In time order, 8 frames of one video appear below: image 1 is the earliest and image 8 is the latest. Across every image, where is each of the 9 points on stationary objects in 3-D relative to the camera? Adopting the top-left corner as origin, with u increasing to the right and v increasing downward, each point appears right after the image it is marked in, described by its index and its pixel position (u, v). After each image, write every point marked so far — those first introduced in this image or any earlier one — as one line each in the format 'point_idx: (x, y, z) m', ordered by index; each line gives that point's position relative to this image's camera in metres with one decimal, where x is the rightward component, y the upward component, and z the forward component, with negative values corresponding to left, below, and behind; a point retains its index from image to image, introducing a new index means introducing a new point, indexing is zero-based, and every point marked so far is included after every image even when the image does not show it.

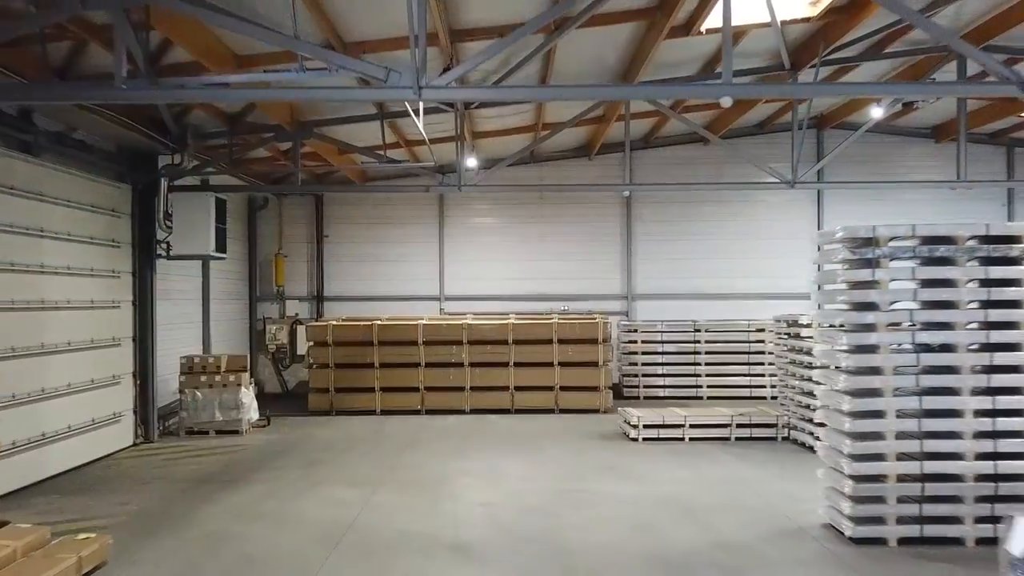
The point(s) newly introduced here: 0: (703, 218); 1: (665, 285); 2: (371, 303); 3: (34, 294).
0: (+3.1, +1.2, +14.4) m
1: (+2.6, +0.1, +14.5) m
2: (-2.3, -0.2, +15.1) m
3: (-4.3, 0.0, +8.2) m
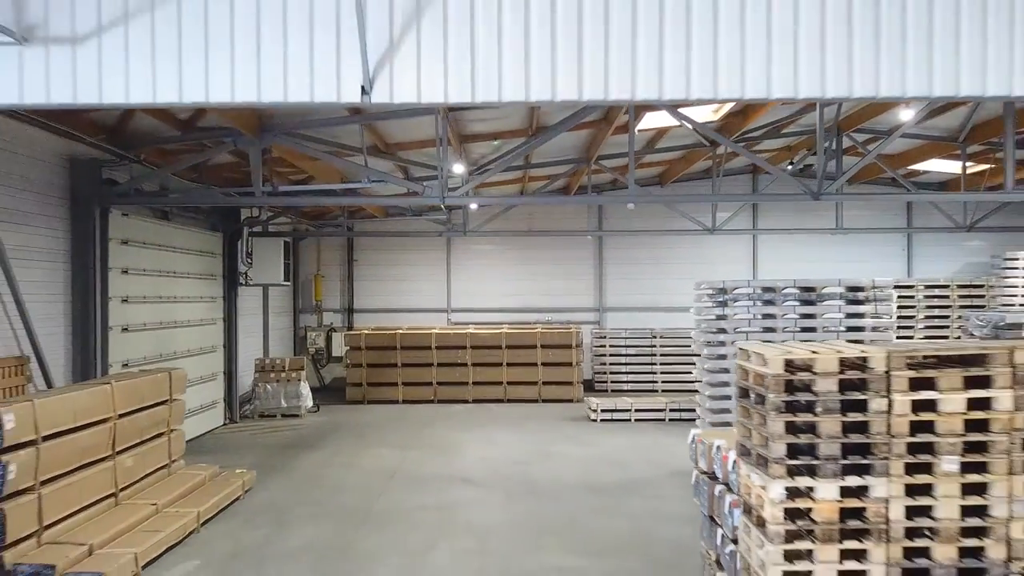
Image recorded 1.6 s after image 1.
0: (+3.0, +0.8, +18.1) m
1: (+2.4, -0.2, +18.2) m
2: (-2.4, -0.5, +18.7) m
3: (-4.4, -0.4, +11.9) m
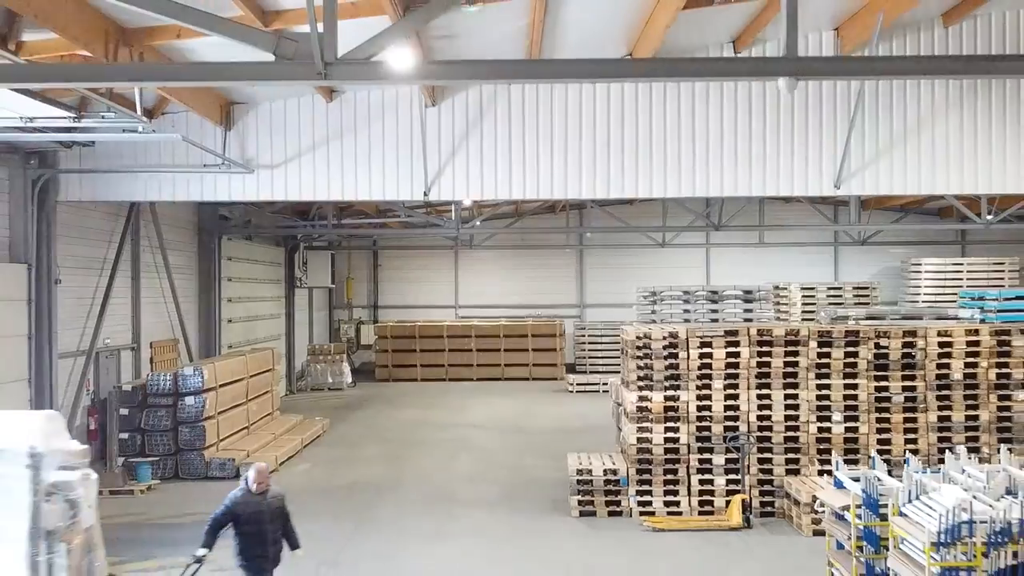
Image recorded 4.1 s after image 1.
0: (+2.9, +0.8, +22.3) m
1: (+2.3, -0.2, +22.4) m
2: (-2.5, -0.6, +22.9) m
3: (-4.5, -0.4, +16.1) m
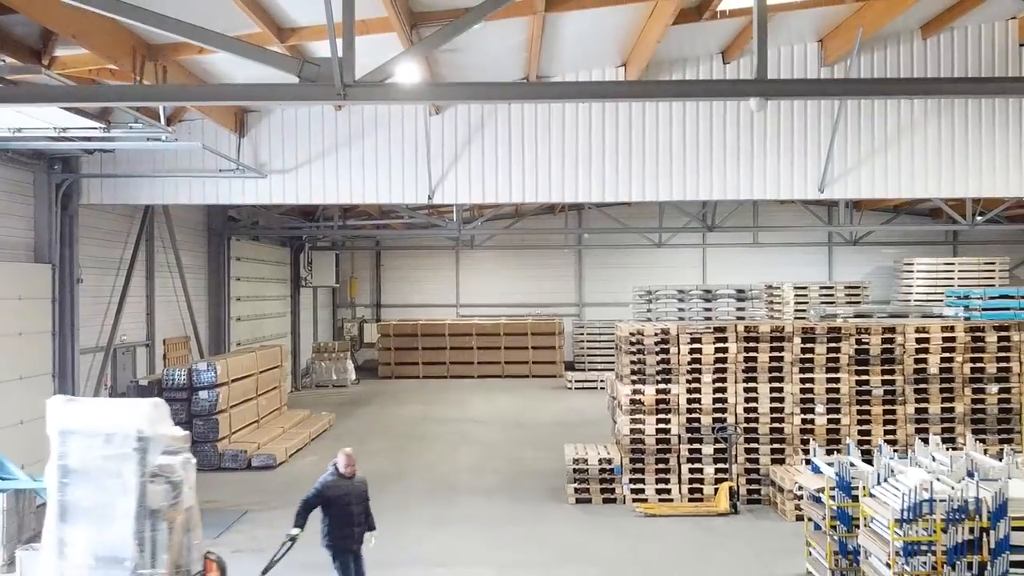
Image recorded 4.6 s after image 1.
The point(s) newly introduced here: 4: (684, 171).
0: (+2.9, +0.9, +22.7) m
1: (+2.3, -0.2, +22.9) m
2: (-2.5, -0.5, +23.4) m
3: (-4.5, -0.4, +16.5) m
4: (+1.7, +1.2, +9.3) m
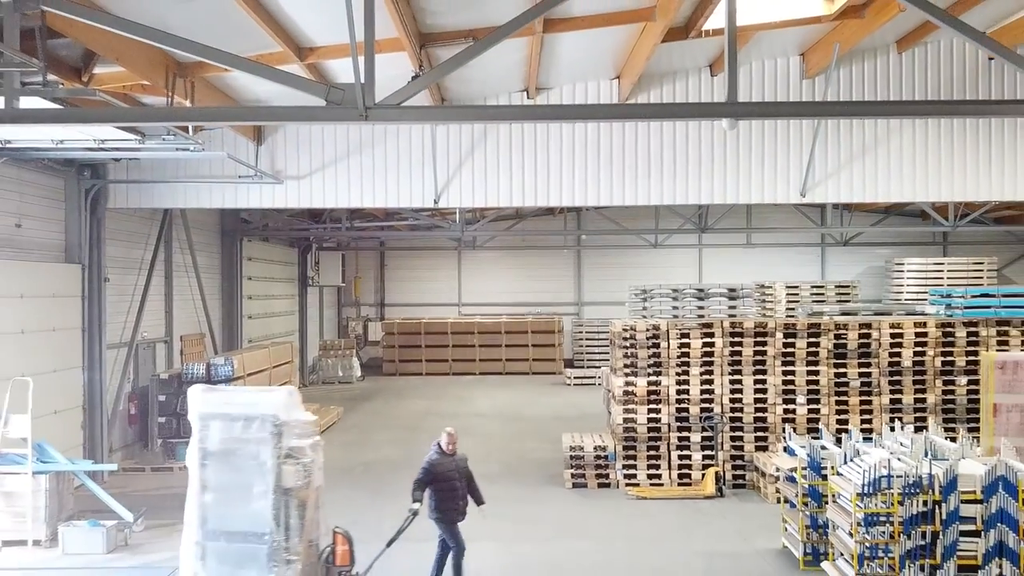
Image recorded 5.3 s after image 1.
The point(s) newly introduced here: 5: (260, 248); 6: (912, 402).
0: (+2.9, +0.9, +23.3) m
1: (+2.4, -0.2, +23.5) m
2: (-2.5, -0.5, +24.0) m
3: (-4.5, -0.4, +17.1) m
4: (+1.8, +1.2, +9.9) m
5: (-4.6, +0.7, +16.6) m
6: (+4.1, -1.2, +9.3) m
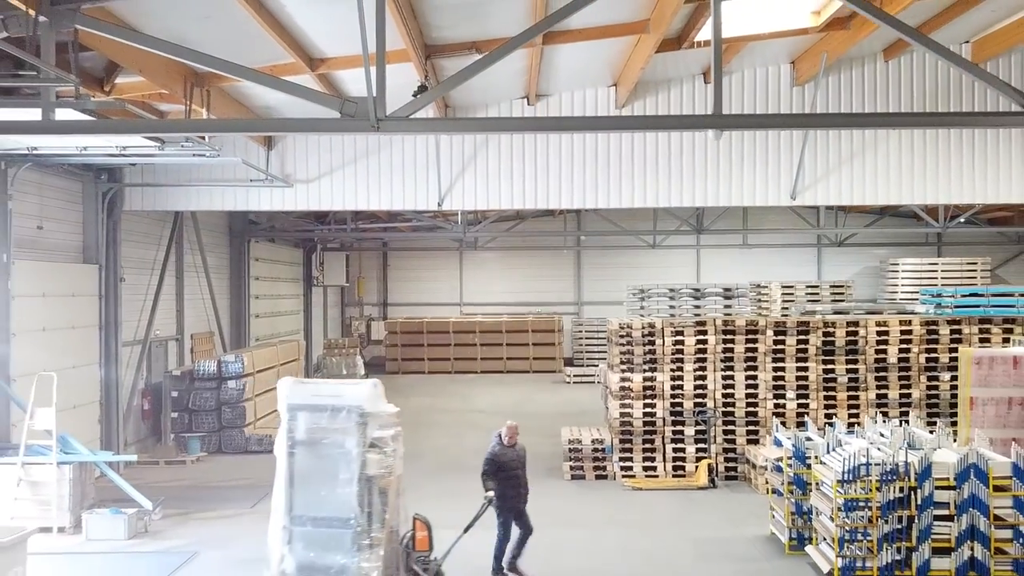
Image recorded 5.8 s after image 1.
0: (+3.0, +0.9, +23.7) m
1: (+2.4, -0.2, +23.8) m
2: (-2.5, -0.5, +24.4) m
3: (-4.5, -0.4, +17.5) m
4: (+1.8, +1.2, +10.3) m
5: (-4.6, +0.7, +16.9) m
6: (+4.1, -1.2, +9.7) m
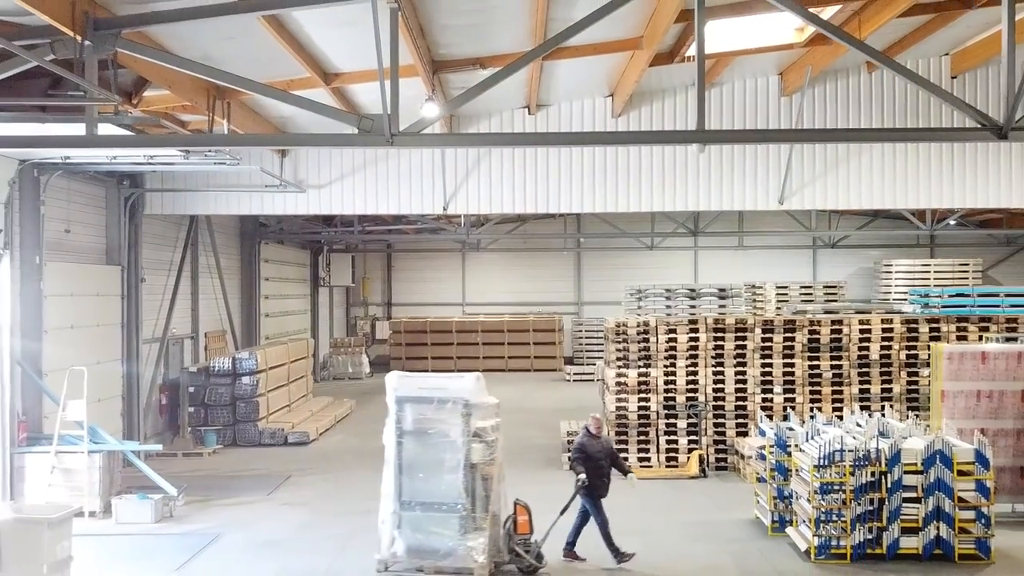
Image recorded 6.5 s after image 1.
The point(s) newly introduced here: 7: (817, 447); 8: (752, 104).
0: (+3.0, +0.9, +24.2) m
1: (+2.4, -0.2, +24.4) m
2: (-2.4, -0.5, +24.9) m
3: (-4.5, -0.4, +18.1) m
4: (+1.8, +1.2, +10.8) m
5: (-4.5, +0.7, +17.5) m
6: (+4.1, -1.2, +10.2) m
7: (+2.3, -1.2, +6.9) m
8: (+2.9, +2.2, +10.9) m
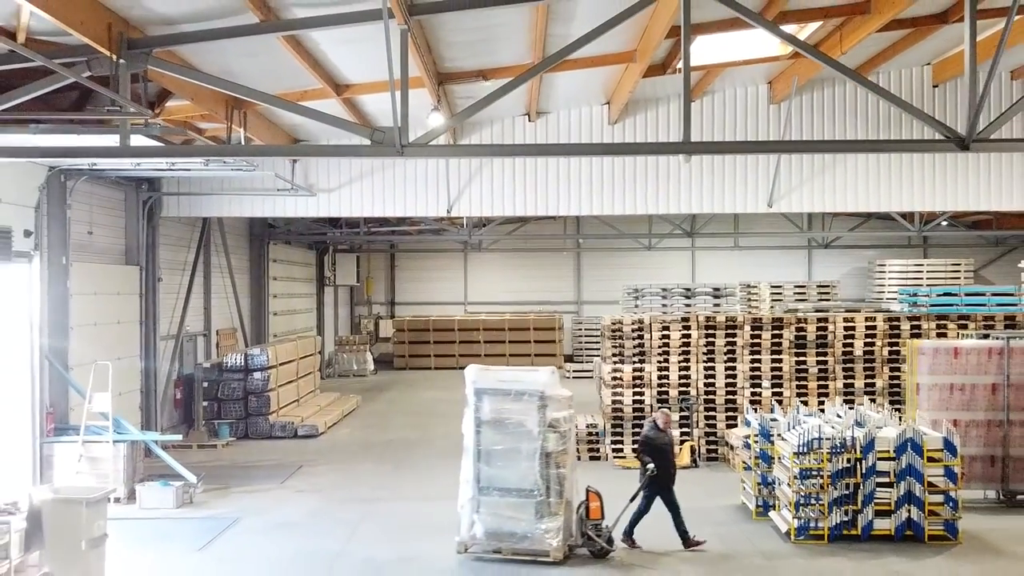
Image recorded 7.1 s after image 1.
0: (+3.0, +0.9, +24.7) m
1: (+2.4, -0.2, +24.9) m
2: (-2.4, -0.5, +25.4) m
3: (-4.4, -0.4, +18.6) m
4: (+1.8, +1.2, +11.3) m
5: (-4.5, +0.7, +18.0) m
6: (+4.1, -1.1, +10.7) m
7: (+2.3, -1.2, +7.4) m
8: (+2.9, +2.2, +11.4) m
